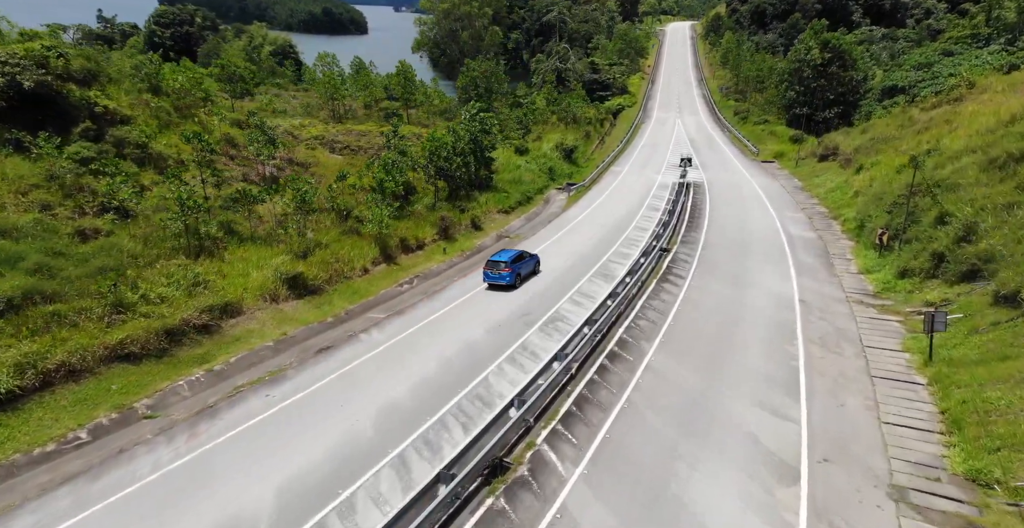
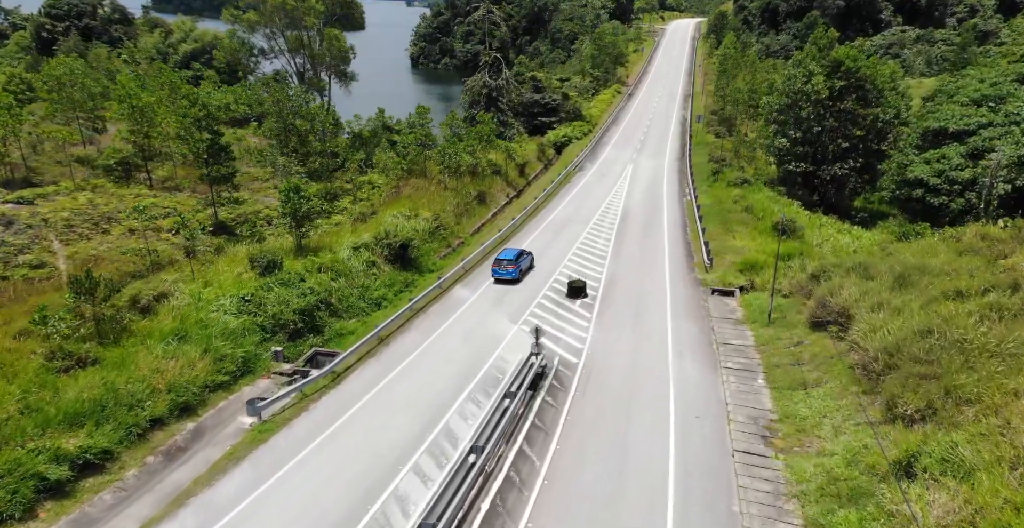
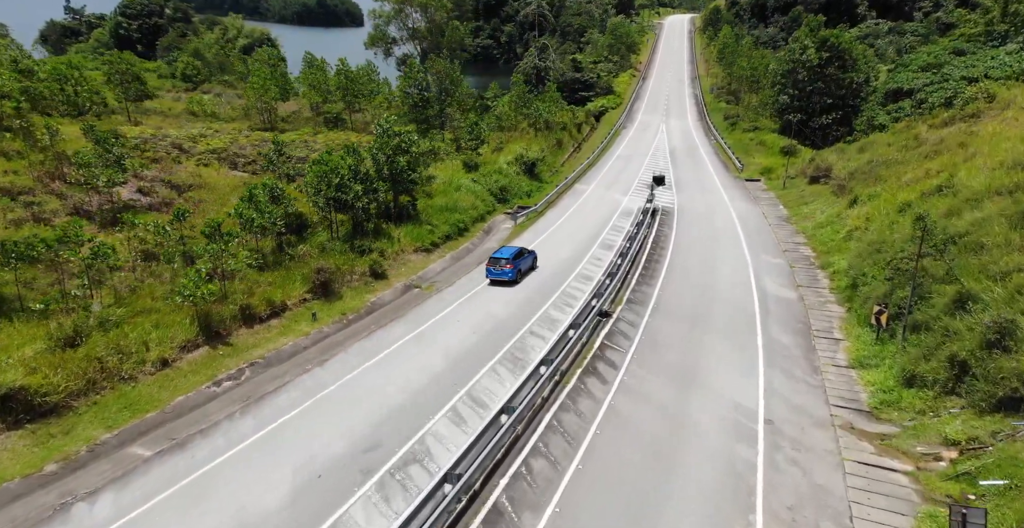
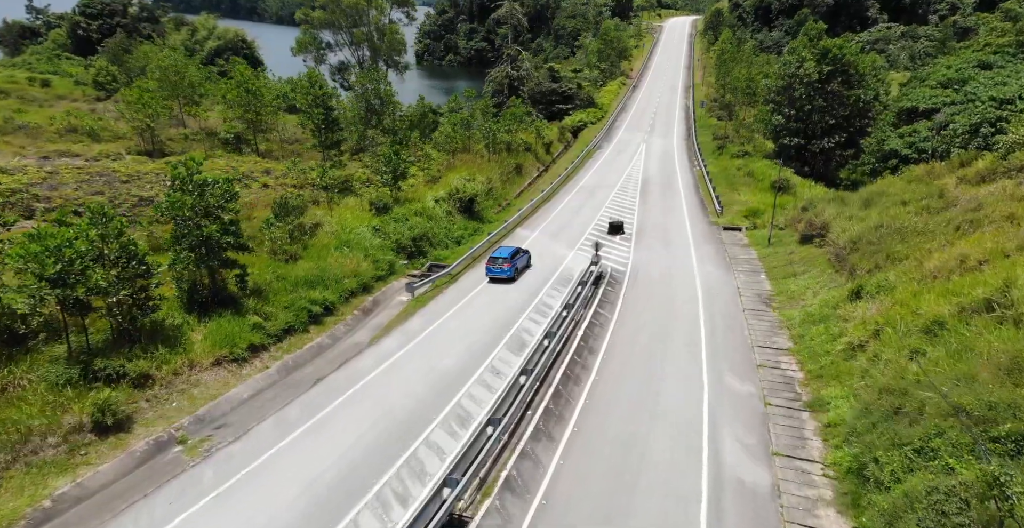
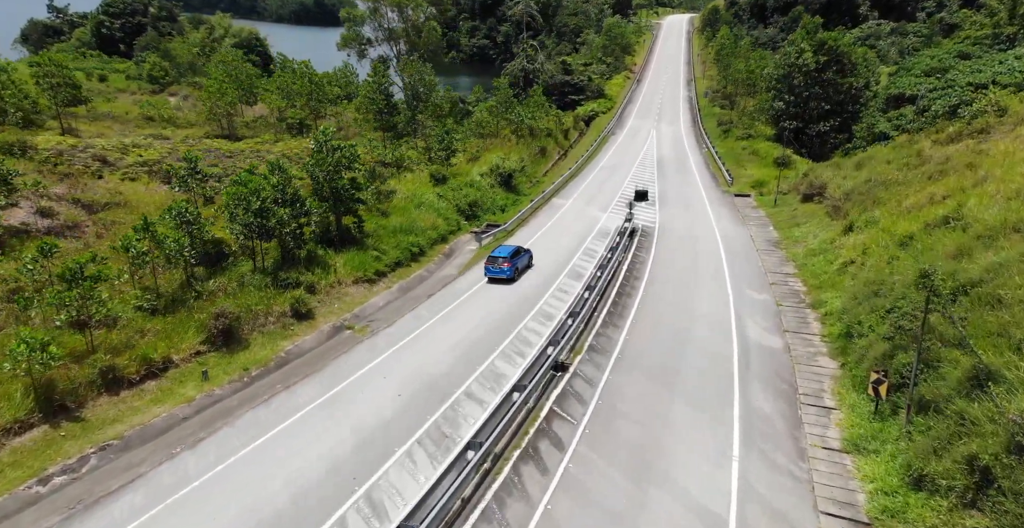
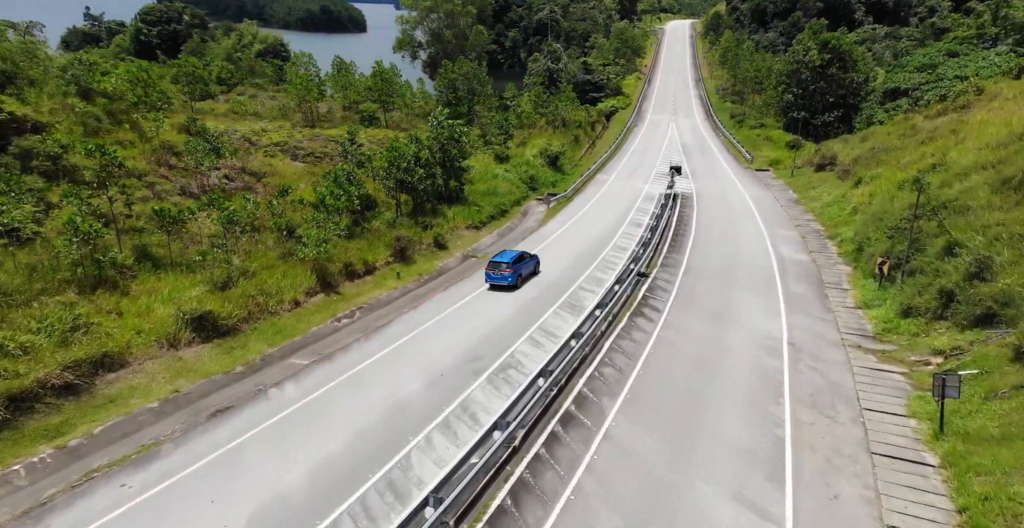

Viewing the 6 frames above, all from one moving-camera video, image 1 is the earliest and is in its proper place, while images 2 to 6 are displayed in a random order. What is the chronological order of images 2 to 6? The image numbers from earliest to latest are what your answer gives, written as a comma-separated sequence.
6, 3, 5, 4, 2
